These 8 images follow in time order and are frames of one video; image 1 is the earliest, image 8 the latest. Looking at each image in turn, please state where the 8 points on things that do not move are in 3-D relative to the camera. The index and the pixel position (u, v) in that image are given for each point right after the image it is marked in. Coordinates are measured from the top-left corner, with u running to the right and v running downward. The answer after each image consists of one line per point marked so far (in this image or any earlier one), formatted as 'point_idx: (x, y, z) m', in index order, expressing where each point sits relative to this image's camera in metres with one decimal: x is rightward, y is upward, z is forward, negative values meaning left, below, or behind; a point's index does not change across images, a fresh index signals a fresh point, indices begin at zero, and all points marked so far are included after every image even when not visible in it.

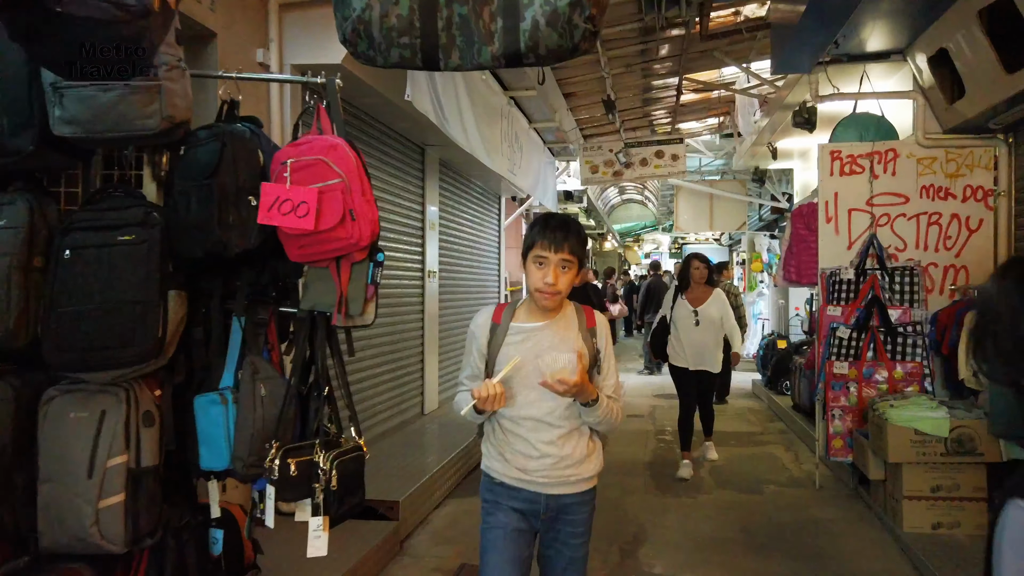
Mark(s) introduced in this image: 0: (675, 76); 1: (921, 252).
0: (+1.5, +1.9, +7.0) m
1: (+2.5, +0.2, +4.7) m
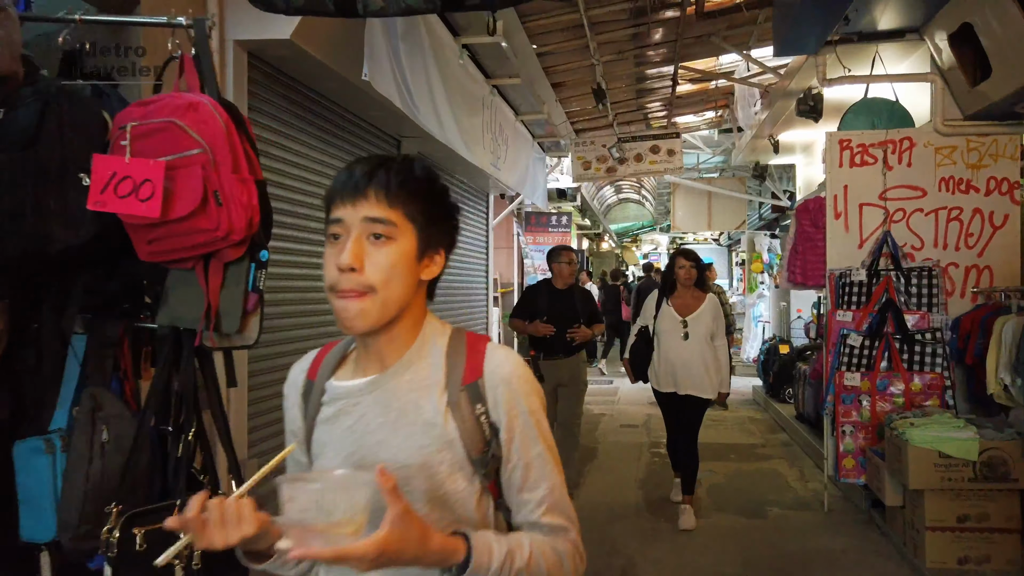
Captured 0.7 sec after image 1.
0: (+1.4, +1.9, +6.6) m
1: (+2.4, +0.2, +4.3) m
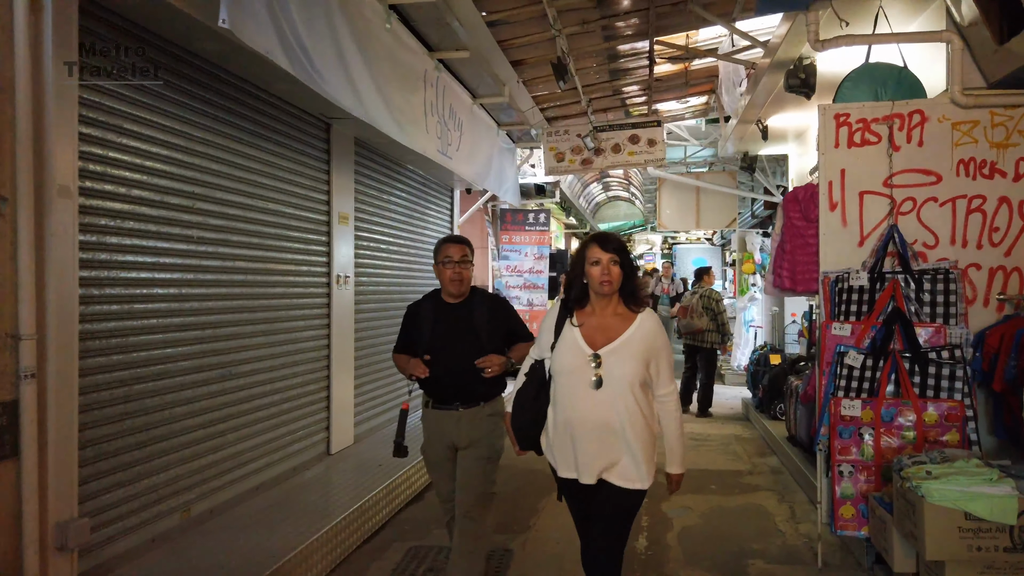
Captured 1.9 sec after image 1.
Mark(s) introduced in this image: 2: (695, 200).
0: (+1.0, +1.9, +5.8) m
1: (+2.0, +0.2, +3.5) m
2: (+2.6, +1.3, +10.8) m
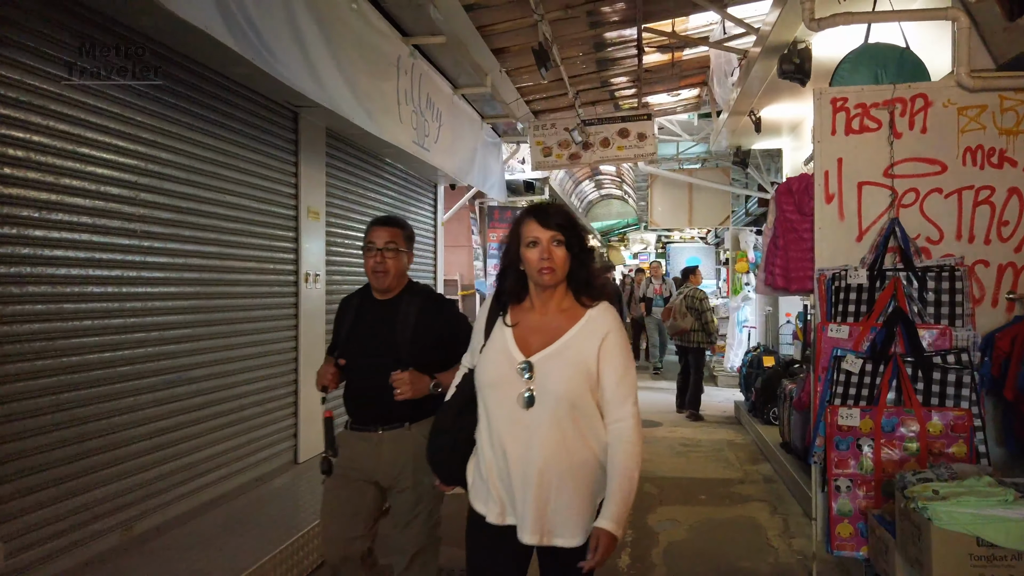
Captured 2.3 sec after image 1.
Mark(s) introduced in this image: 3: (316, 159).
0: (+0.9, +1.9, +5.5) m
1: (+1.9, +0.2, +3.2) m
2: (+2.4, +1.3, +10.5) m
3: (-1.3, +0.9, +5.1) m
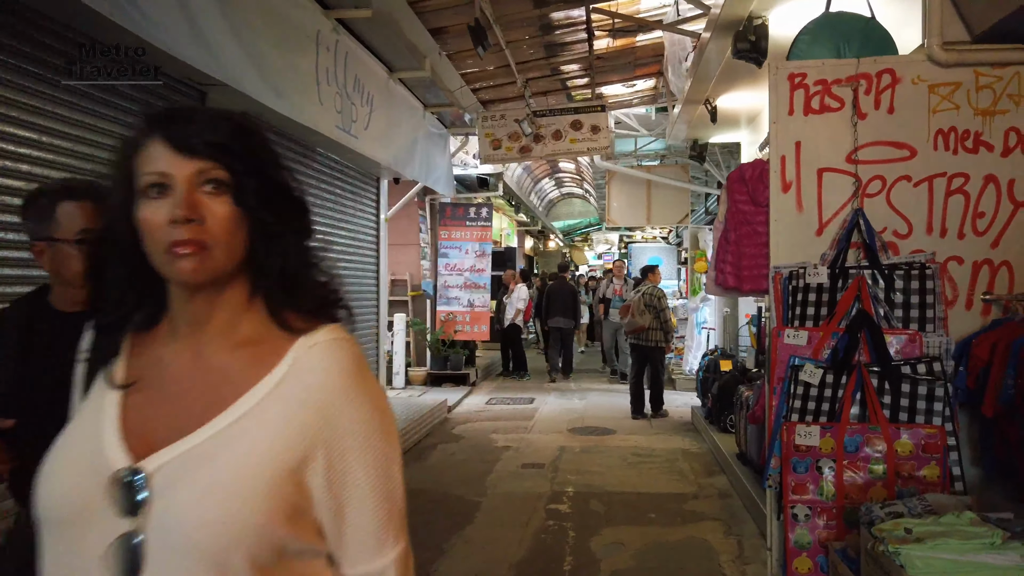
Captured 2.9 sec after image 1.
0: (+0.4, +1.9, +5.1) m
1: (+1.6, +0.2, +2.9) m
2: (+1.8, +1.3, +10.2) m
3: (-1.7, +0.9, +4.6) m
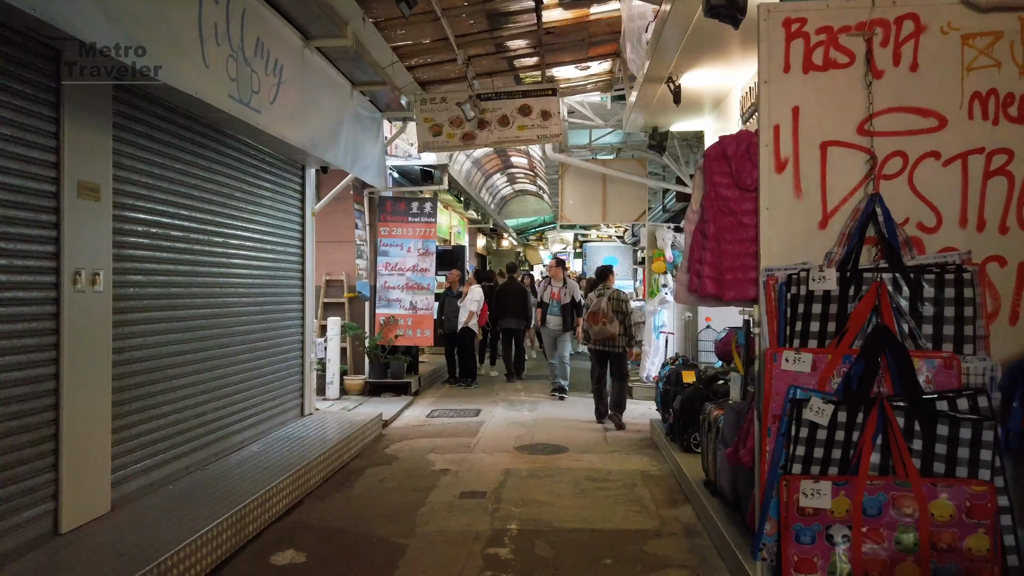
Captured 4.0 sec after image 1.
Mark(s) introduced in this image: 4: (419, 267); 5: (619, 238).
0: (+0.1, +1.9, +4.4) m
1: (+1.3, +0.2, +2.2) m
2: (+1.1, +1.2, +9.6) m
3: (-2.1, +0.8, +3.8) m
4: (-1.1, +0.3, +9.3) m
5: (+2.8, +1.3, +19.9) m
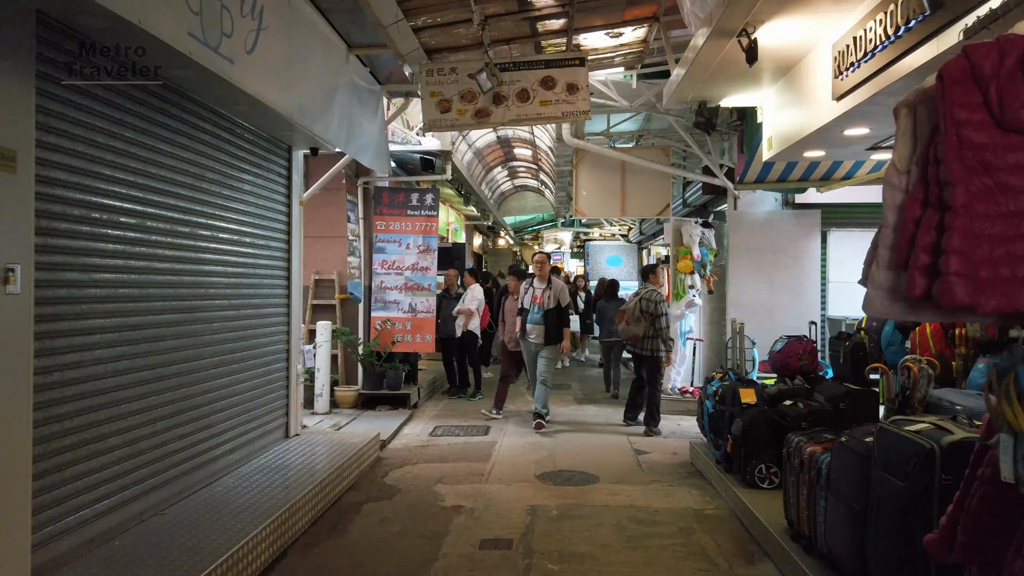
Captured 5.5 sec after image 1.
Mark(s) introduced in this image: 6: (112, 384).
0: (+0.3, +1.9, +3.5) m
1: (+1.5, +0.1, +1.3) m
2: (+1.2, +1.2, +8.7) m
3: (-1.9, +0.8, +2.8) m
4: (-1.0, +0.2, +8.4) m
5: (+2.8, +1.3, +19.0) m
6: (-1.9, -0.4, +3.6) m
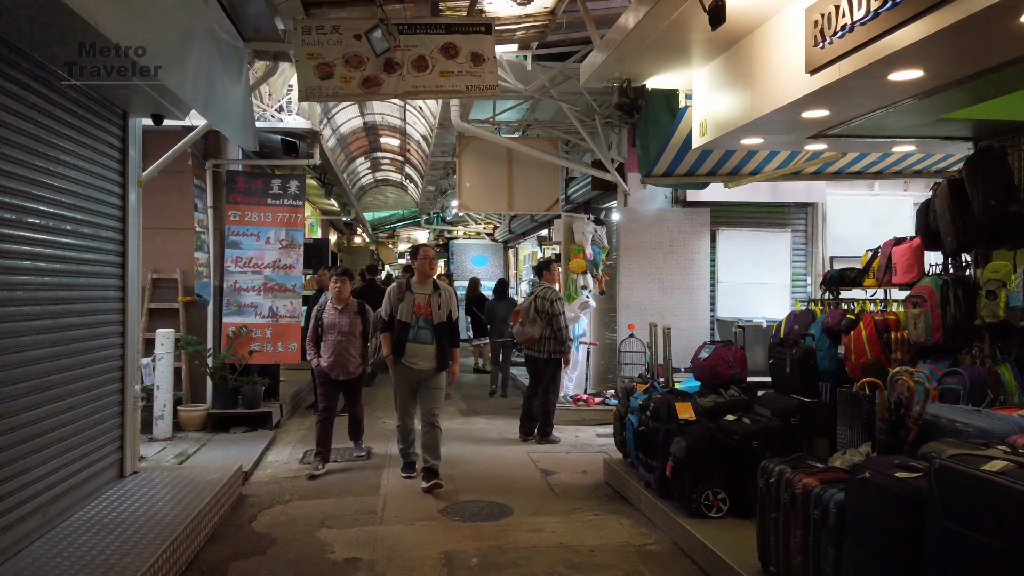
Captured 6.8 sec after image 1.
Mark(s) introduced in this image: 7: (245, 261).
0: (0.0, +1.9, +2.7) m
1: (+1.7, +0.1, +0.9) m
2: (0.0, +1.2, +8.0) m
3: (-1.9, +0.8, +1.6) m
4: (-2.2, +0.2, +7.3) m
5: (-0.6, +1.3, +18.5) m
6: (-2.1, -0.5, +2.4) m
7: (-2.5, +0.3, +7.2) m
